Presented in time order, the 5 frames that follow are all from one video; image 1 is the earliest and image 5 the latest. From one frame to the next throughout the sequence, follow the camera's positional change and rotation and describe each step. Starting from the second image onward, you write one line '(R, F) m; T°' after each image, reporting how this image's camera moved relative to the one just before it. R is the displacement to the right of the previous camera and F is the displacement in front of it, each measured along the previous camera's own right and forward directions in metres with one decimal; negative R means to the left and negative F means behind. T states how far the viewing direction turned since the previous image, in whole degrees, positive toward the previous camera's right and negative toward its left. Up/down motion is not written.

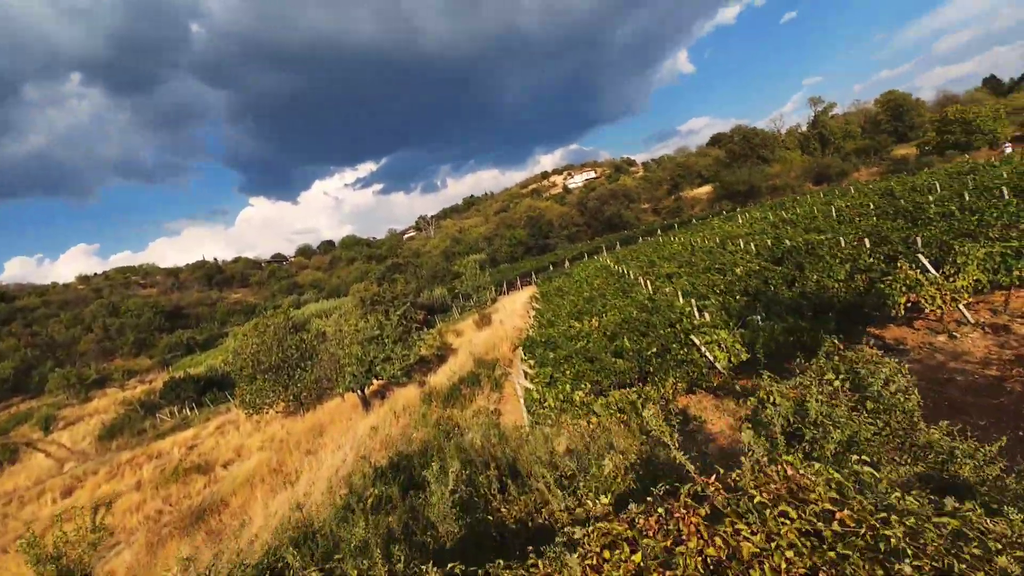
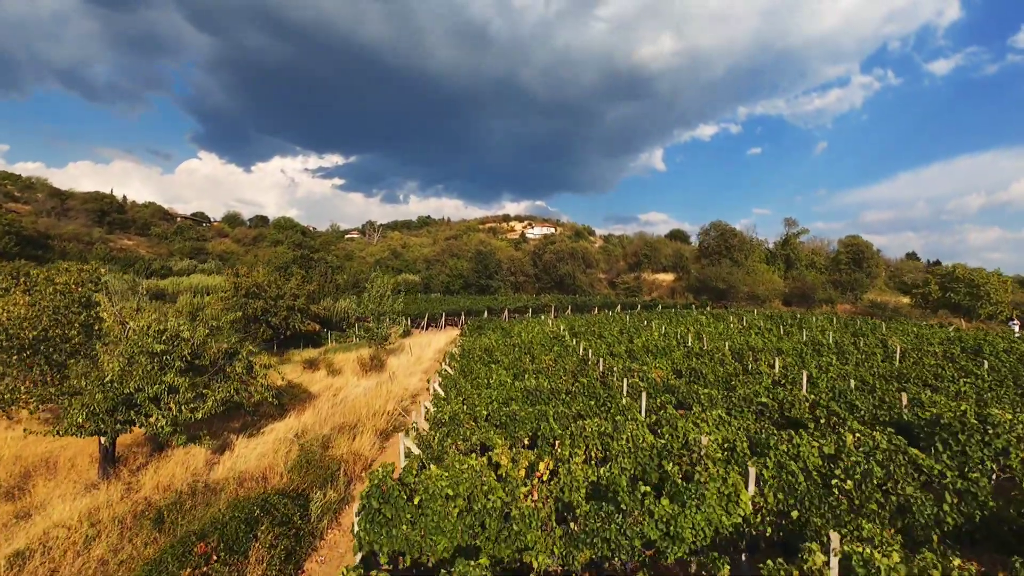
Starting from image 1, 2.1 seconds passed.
(+0.5, +6.9) m; +7°
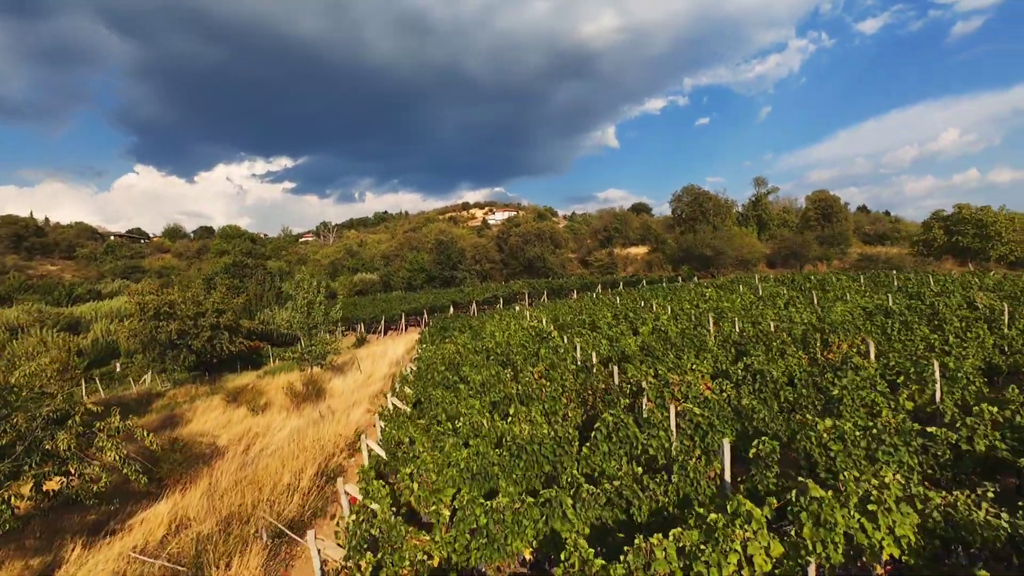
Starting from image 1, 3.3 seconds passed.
(0.0, +4.0) m; +4°
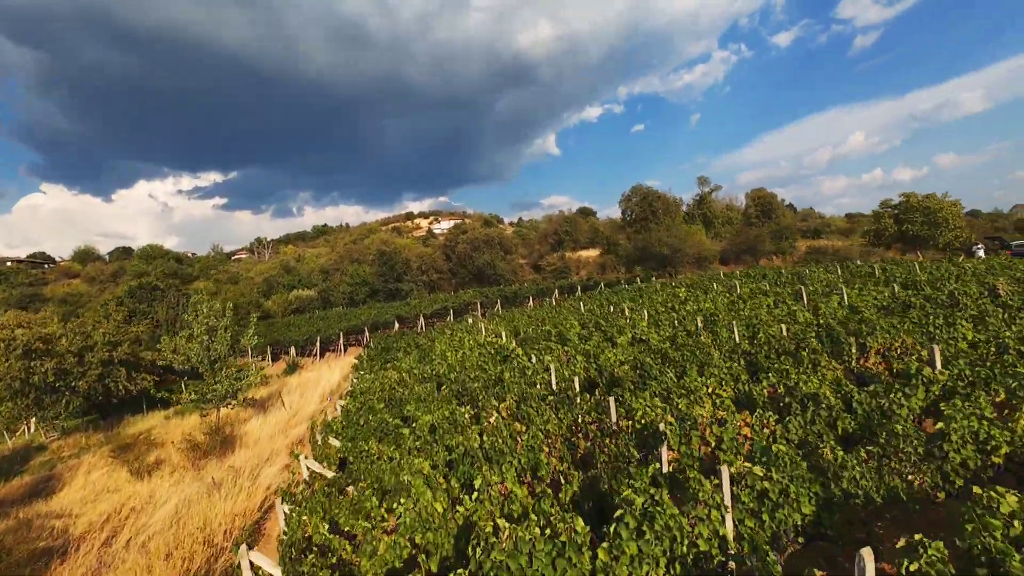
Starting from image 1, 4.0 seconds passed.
(-0.1, +2.3) m; +6°
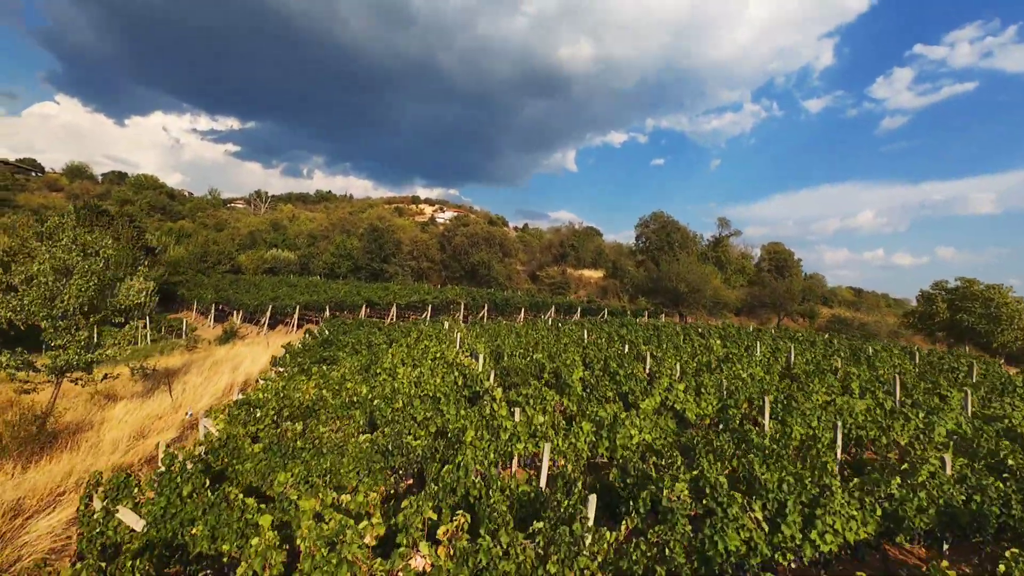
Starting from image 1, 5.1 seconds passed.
(-0.1, +3.6) m; +1°
